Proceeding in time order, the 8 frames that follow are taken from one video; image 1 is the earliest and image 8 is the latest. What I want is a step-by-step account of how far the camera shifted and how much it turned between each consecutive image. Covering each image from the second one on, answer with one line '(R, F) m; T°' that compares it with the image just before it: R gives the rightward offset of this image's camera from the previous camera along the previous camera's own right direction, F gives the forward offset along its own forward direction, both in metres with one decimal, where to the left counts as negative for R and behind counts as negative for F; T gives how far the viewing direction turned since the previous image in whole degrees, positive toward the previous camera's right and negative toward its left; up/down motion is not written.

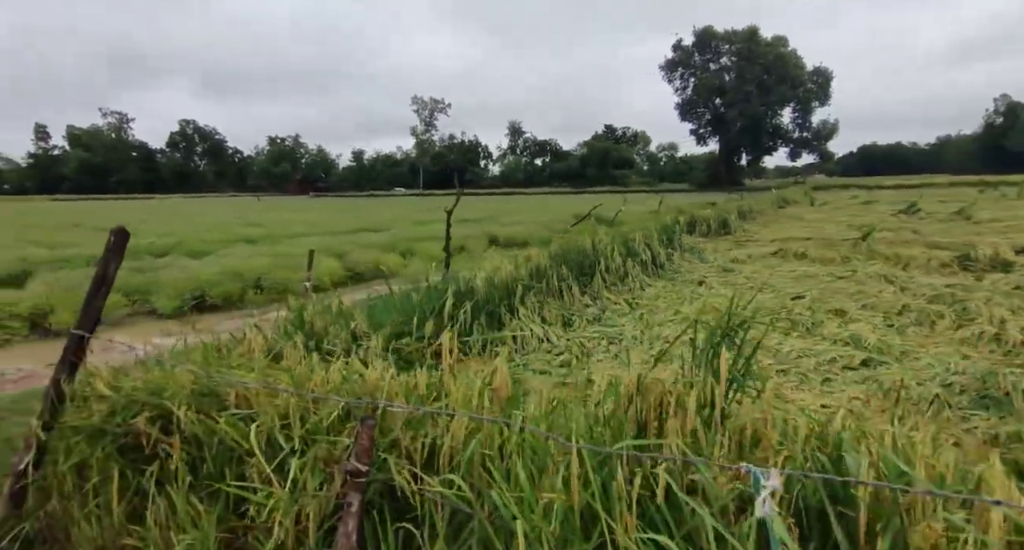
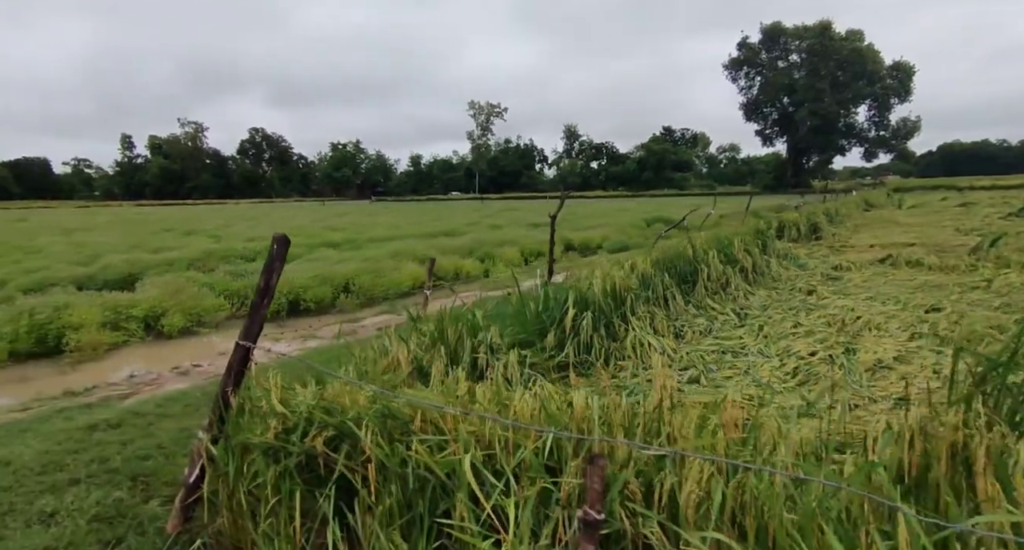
(-0.6, +0.2) m; -6°
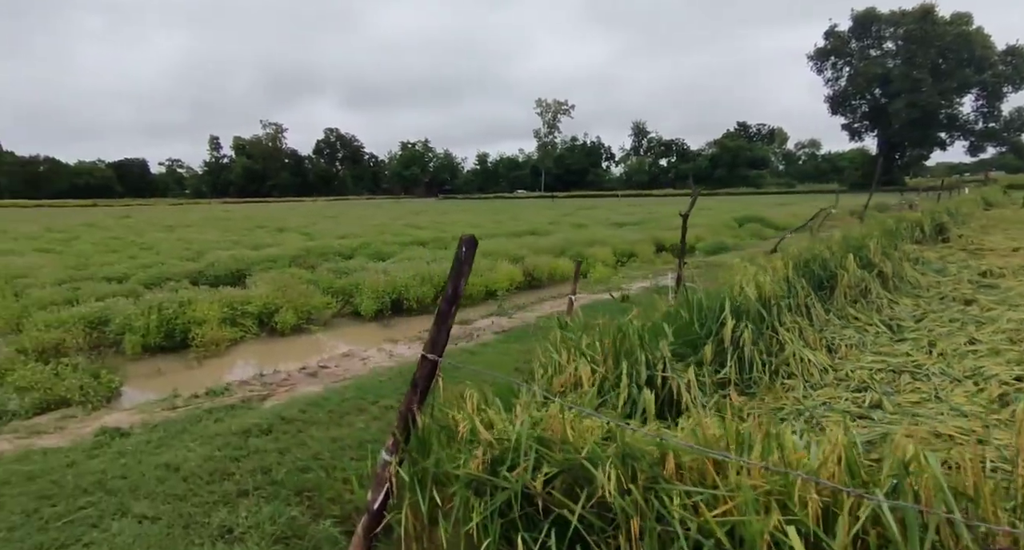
(-0.7, +0.3) m; -7°
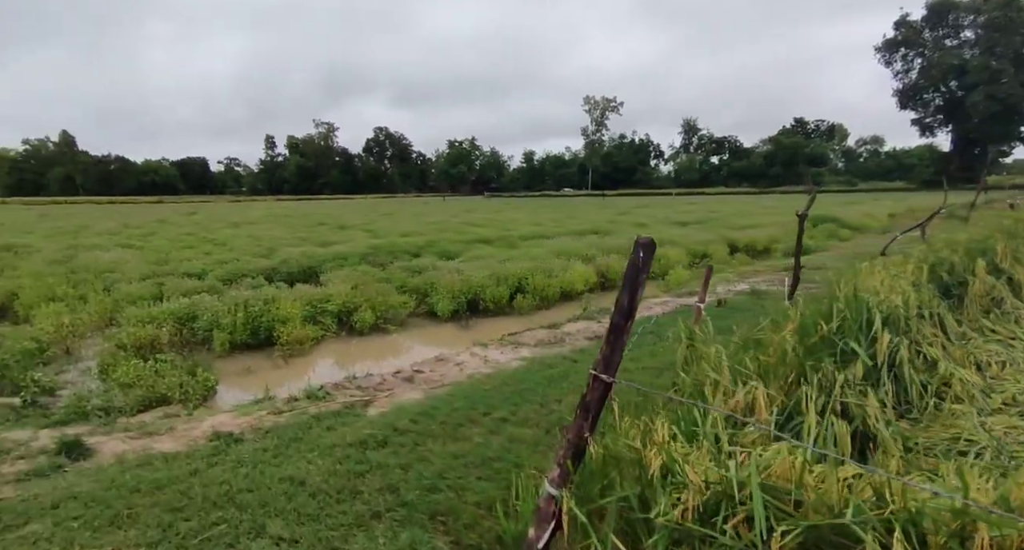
(-0.6, +0.3) m; -5°
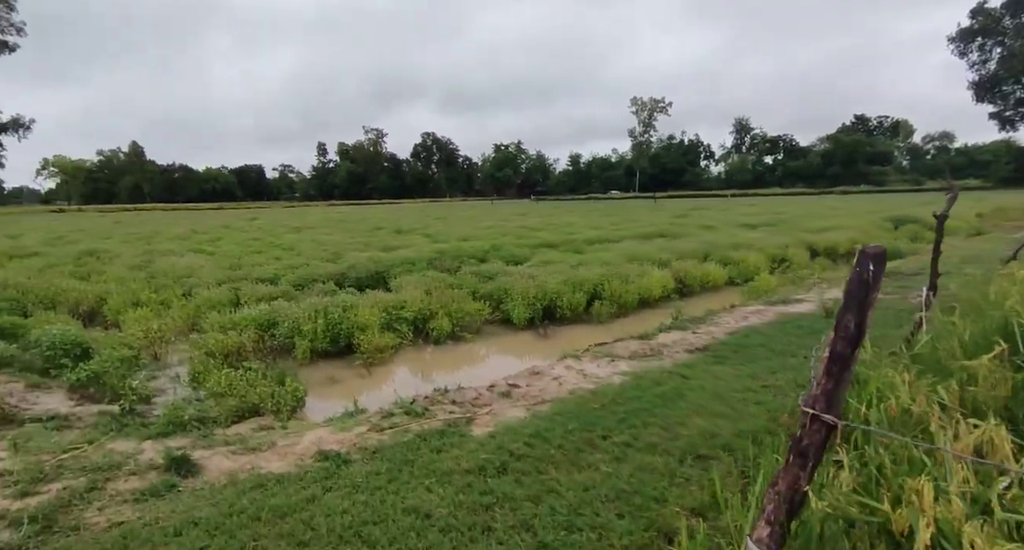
(-0.5, +0.3) m; -5°
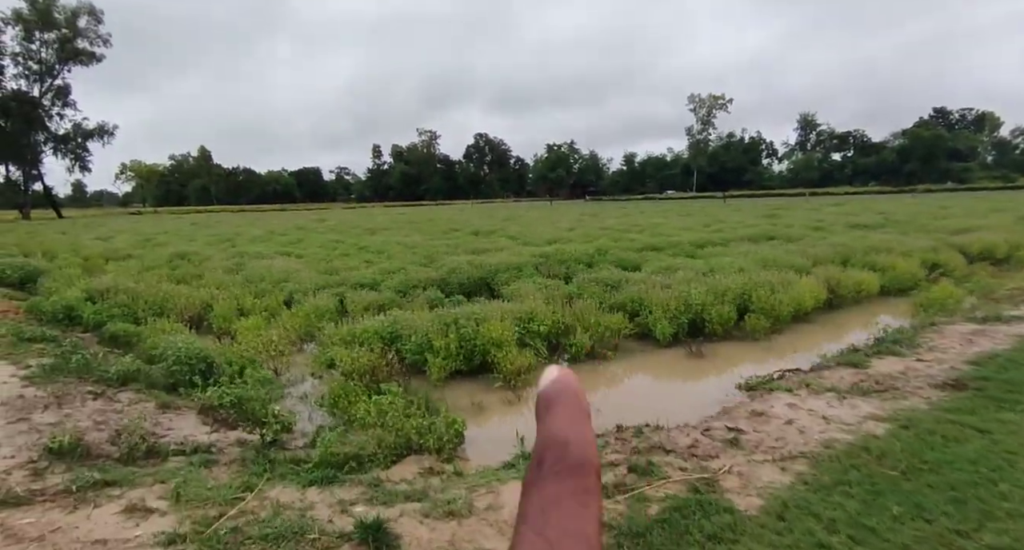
(-1.4, +1.0) m; -5°
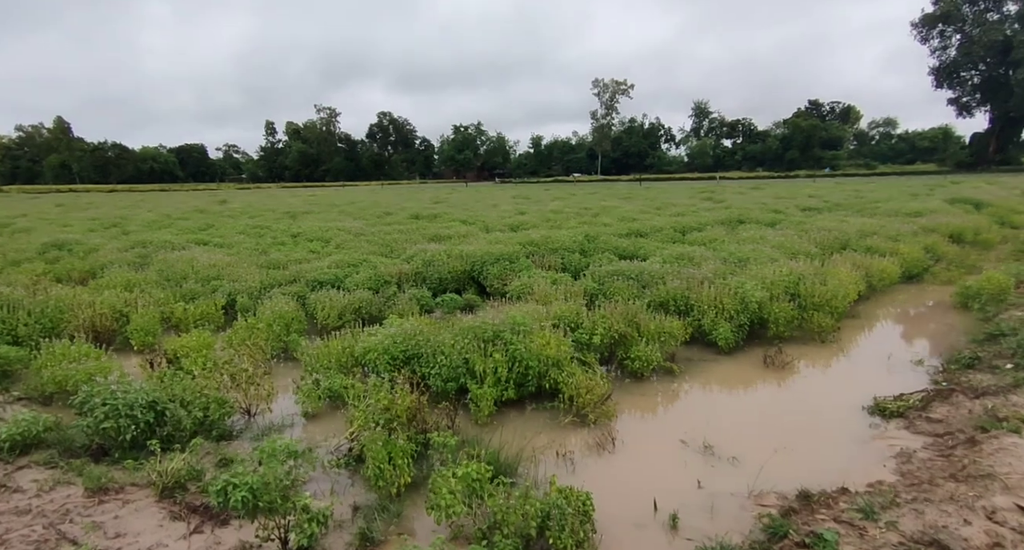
(-1.6, +2.0) m; +9°
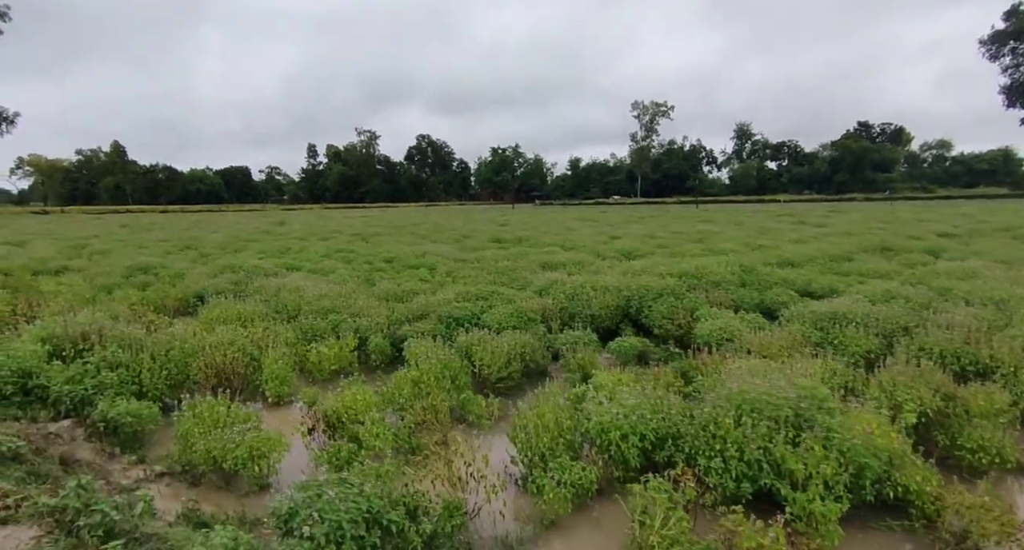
(-2.2, +1.6) m; -4°
